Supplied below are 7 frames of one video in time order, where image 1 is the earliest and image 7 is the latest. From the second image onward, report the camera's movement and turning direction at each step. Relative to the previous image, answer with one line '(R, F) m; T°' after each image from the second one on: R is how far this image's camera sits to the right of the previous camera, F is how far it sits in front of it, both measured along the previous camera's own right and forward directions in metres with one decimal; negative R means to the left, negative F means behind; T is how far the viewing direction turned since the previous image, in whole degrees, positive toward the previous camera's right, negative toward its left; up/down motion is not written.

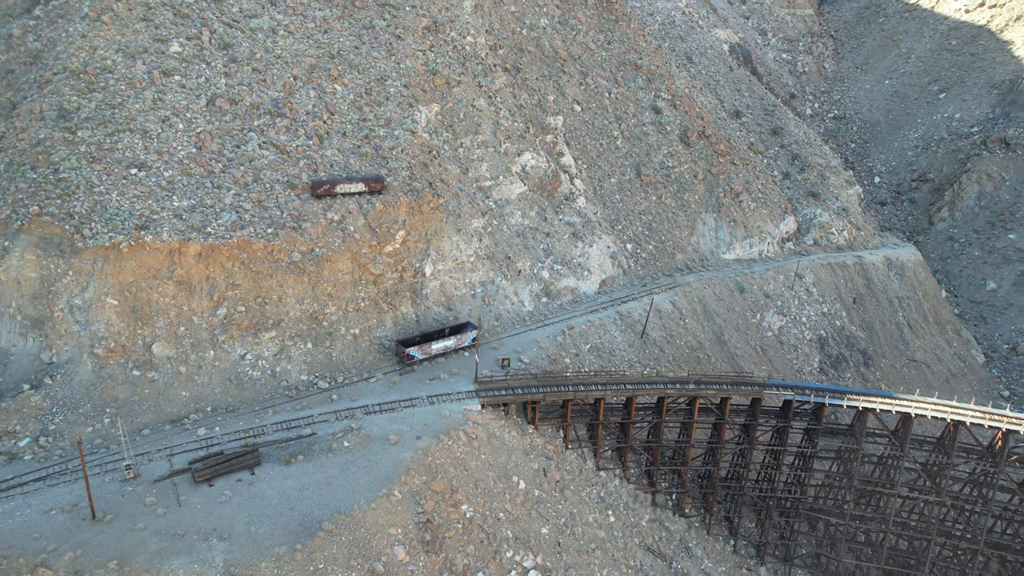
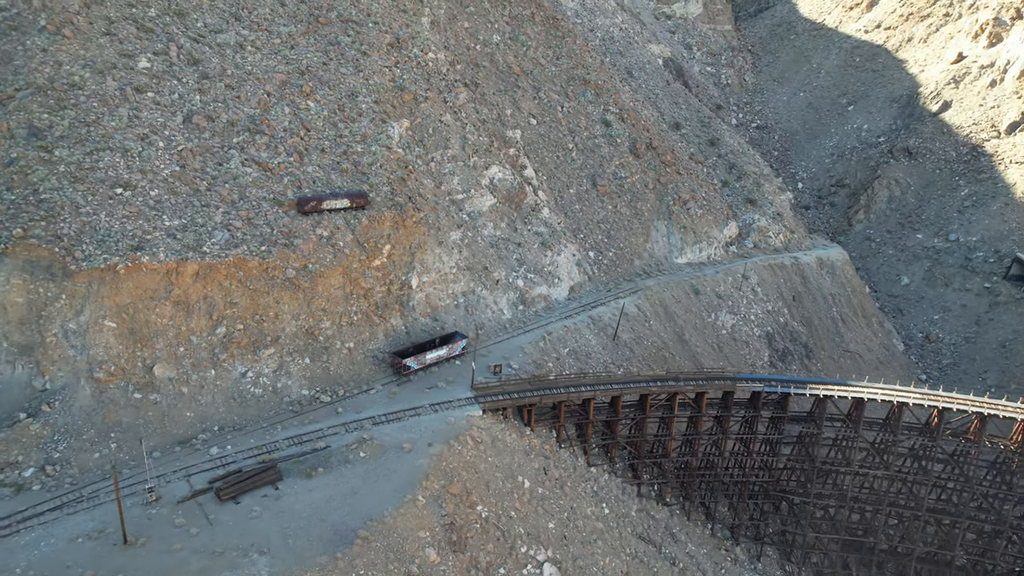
(-2.6, -1.0) m; +7°
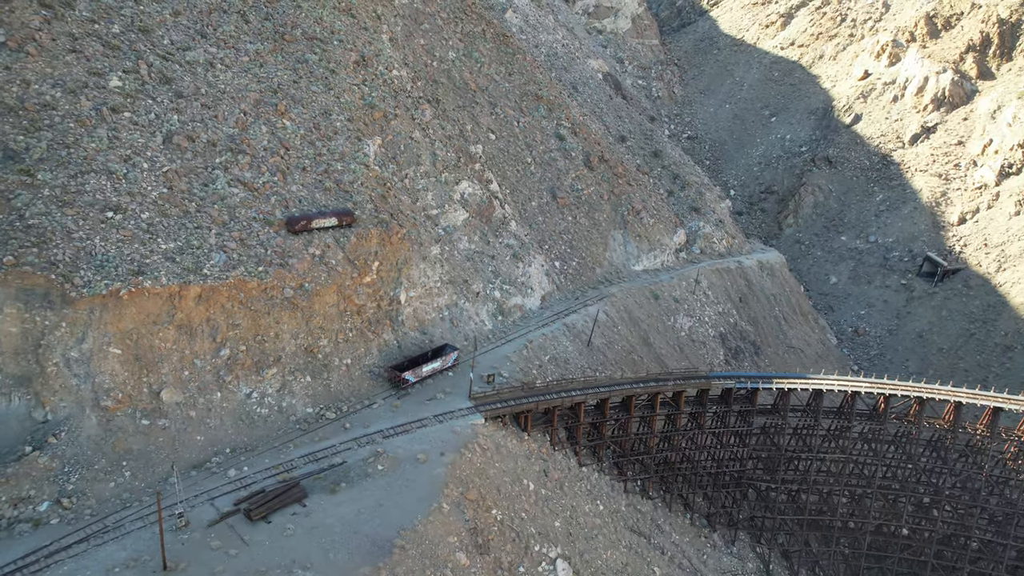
(-2.7, -1.0) m; +7°
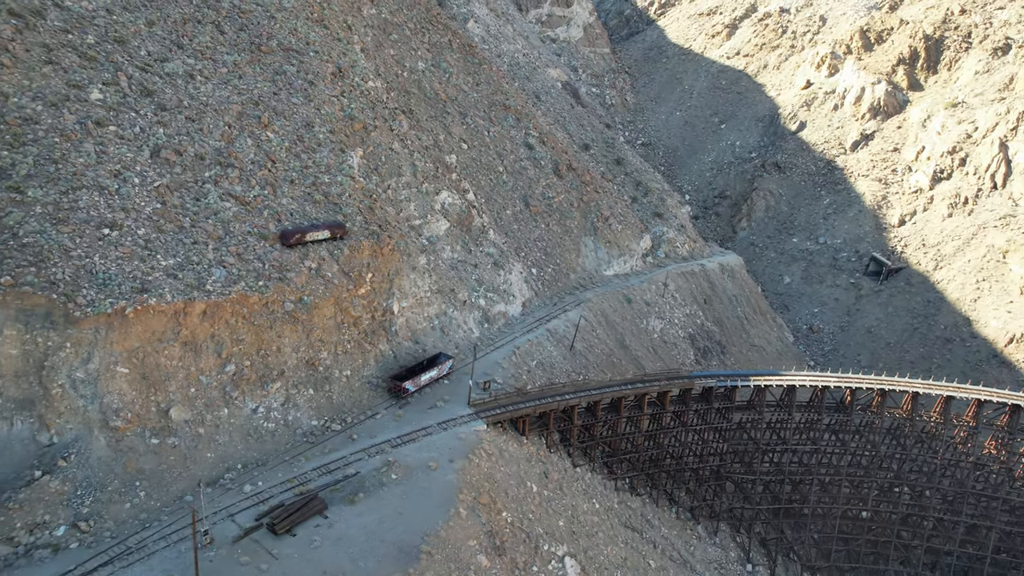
(-2.0, -0.7) m; +5°
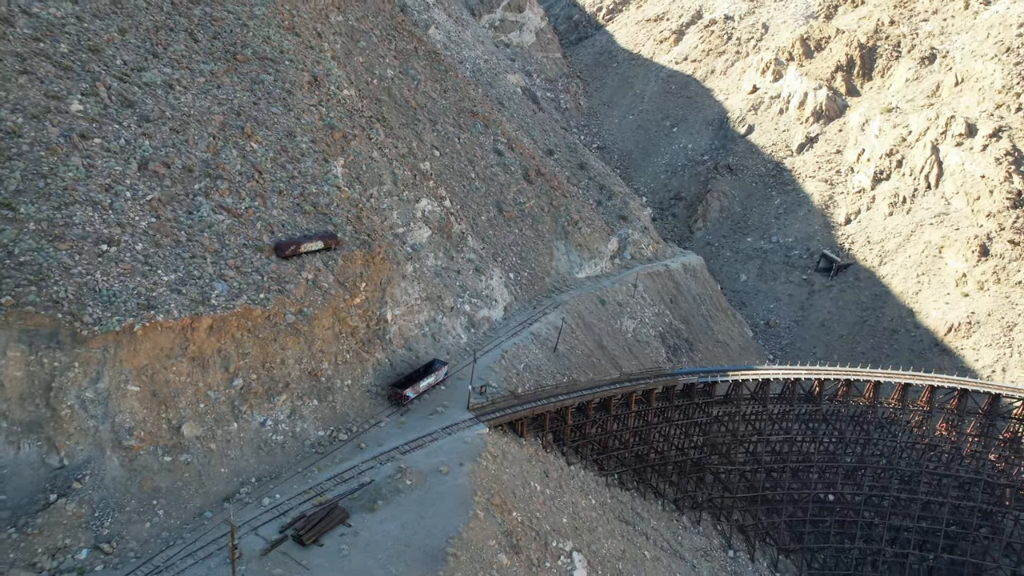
(-2.1, -0.7) m; +5°
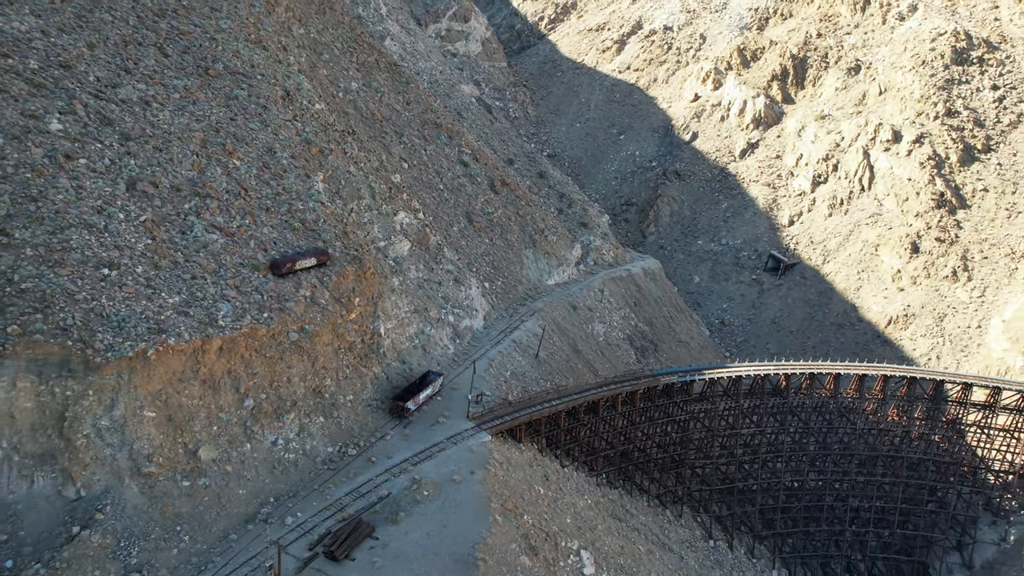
(-2.4, -0.7) m; +6°
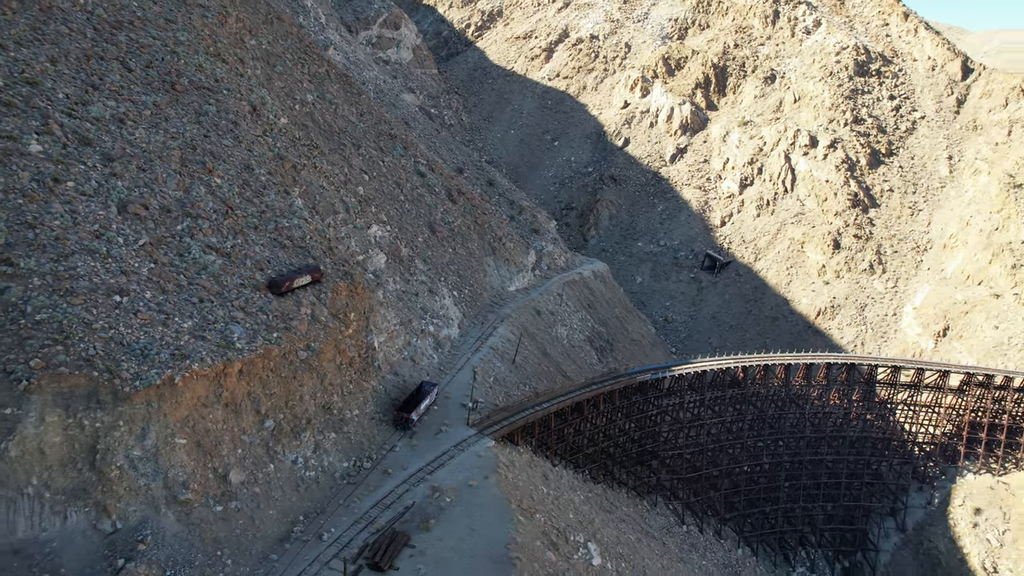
(-3.3, -1.0) m; +7°
